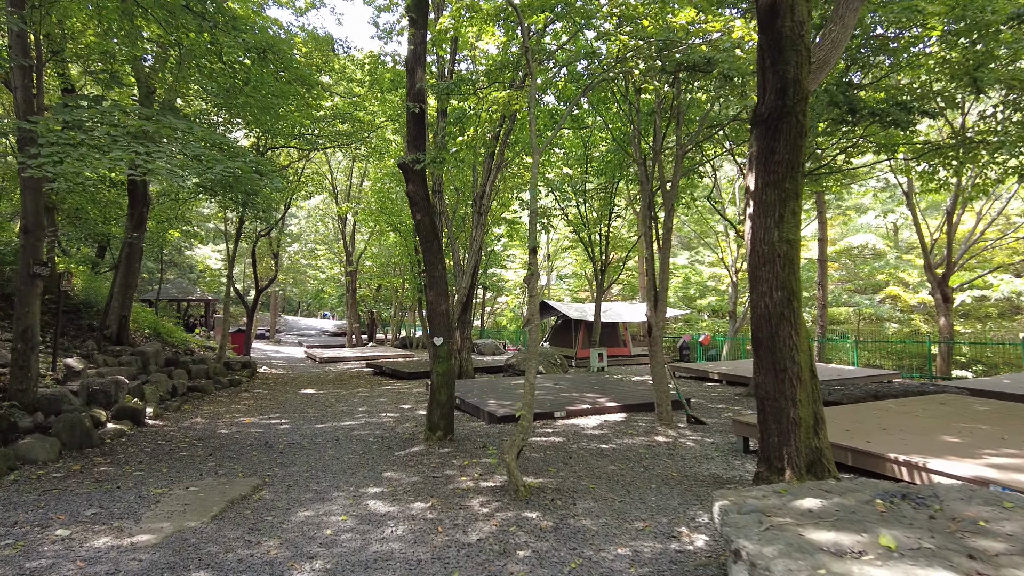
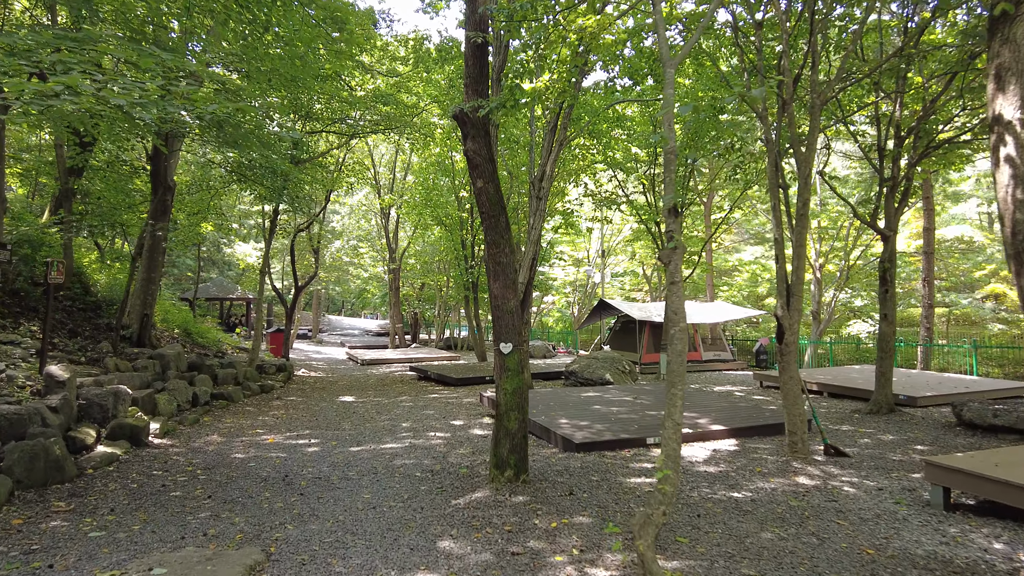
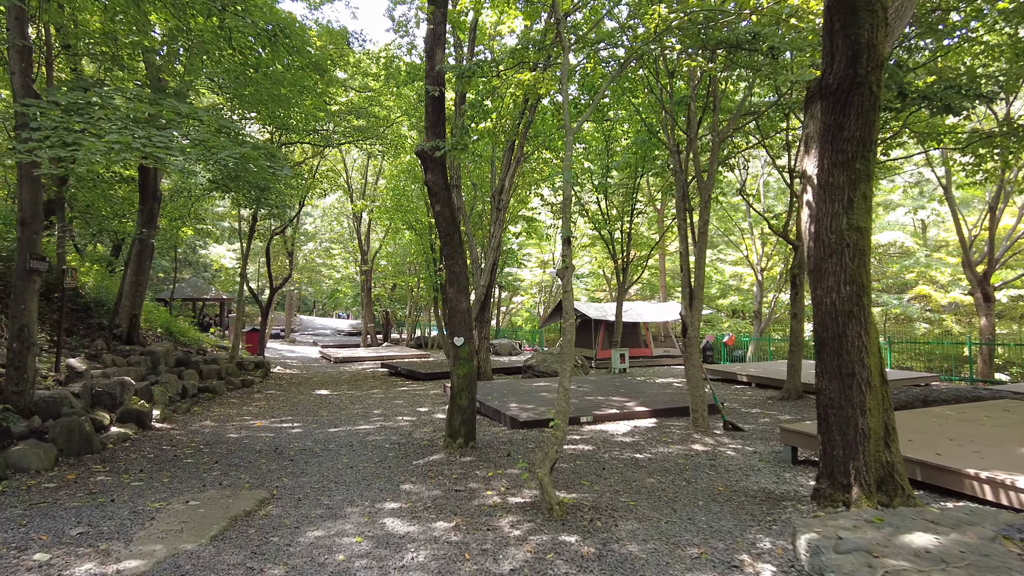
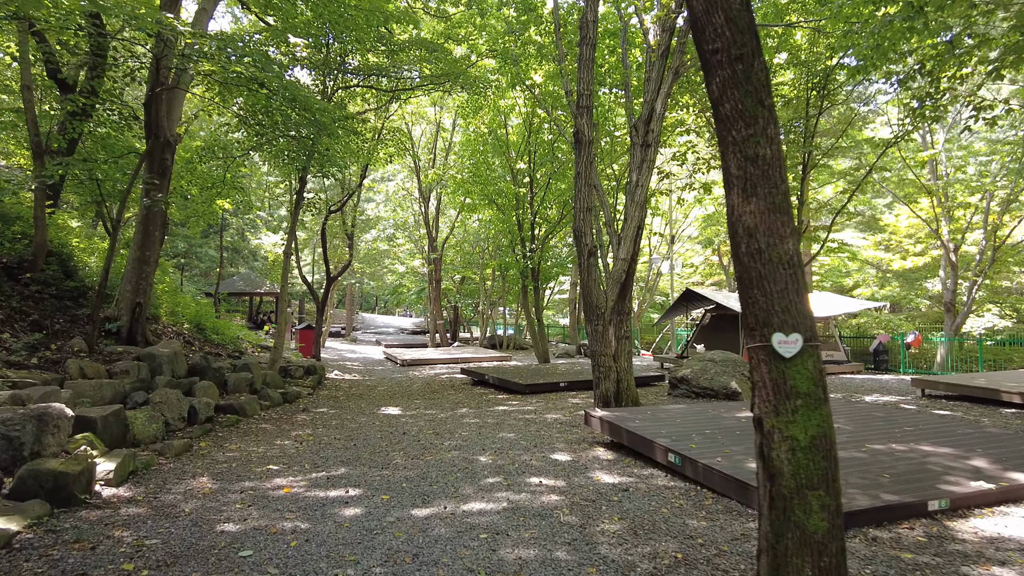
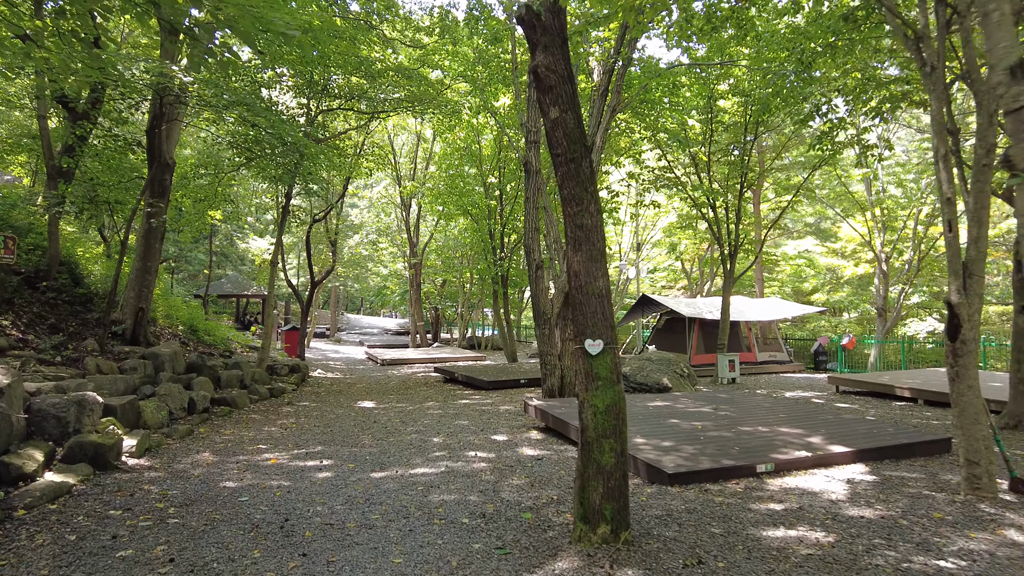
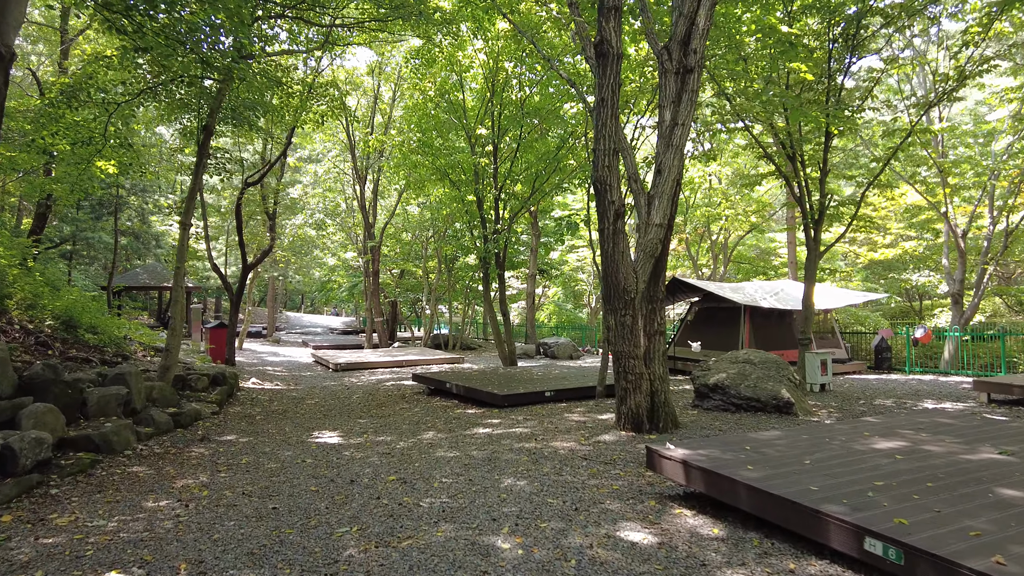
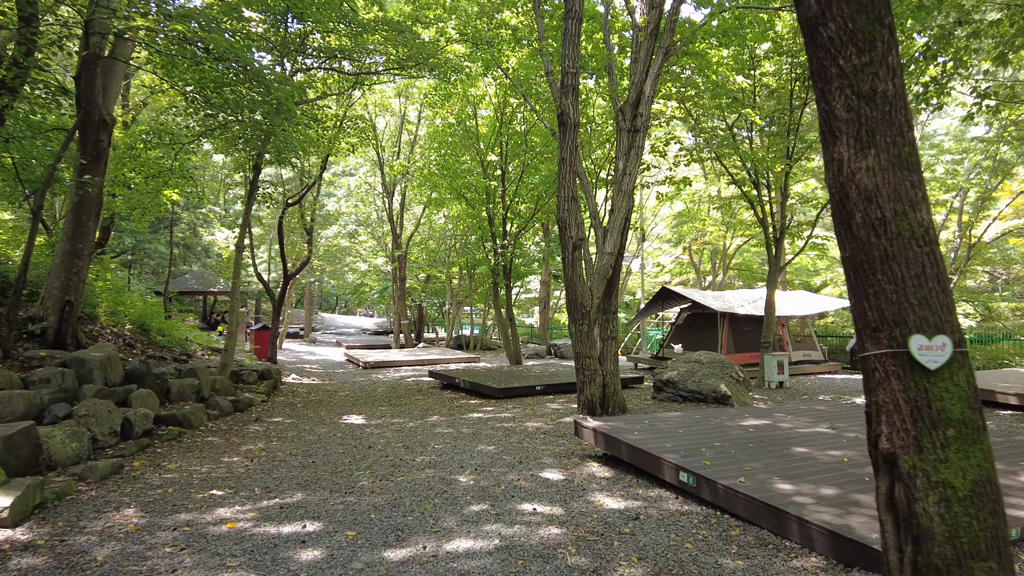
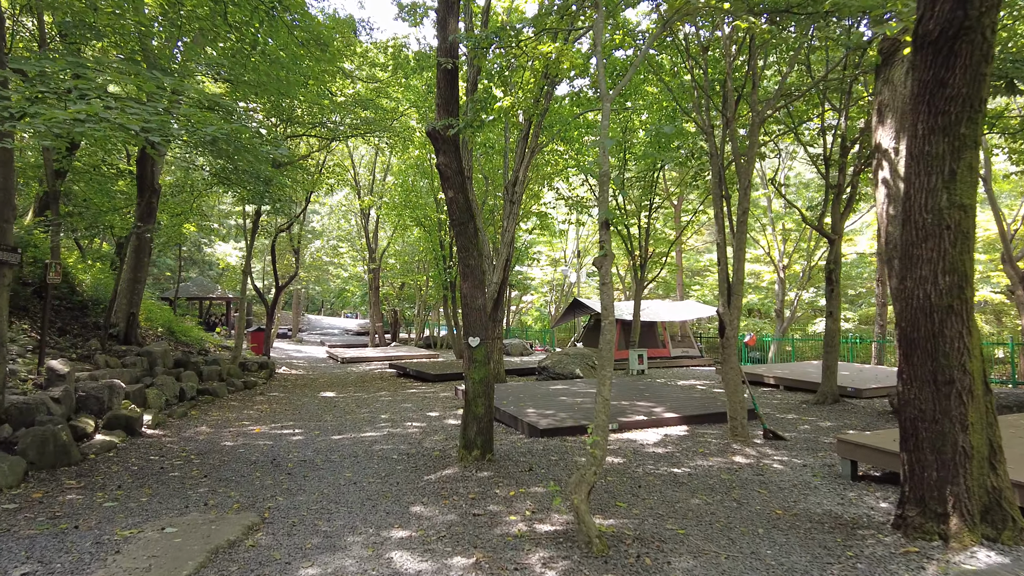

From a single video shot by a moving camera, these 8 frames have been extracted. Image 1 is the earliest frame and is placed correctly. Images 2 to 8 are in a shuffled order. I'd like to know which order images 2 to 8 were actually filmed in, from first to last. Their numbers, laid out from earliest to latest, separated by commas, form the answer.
3, 8, 2, 5, 4, 7, 6
